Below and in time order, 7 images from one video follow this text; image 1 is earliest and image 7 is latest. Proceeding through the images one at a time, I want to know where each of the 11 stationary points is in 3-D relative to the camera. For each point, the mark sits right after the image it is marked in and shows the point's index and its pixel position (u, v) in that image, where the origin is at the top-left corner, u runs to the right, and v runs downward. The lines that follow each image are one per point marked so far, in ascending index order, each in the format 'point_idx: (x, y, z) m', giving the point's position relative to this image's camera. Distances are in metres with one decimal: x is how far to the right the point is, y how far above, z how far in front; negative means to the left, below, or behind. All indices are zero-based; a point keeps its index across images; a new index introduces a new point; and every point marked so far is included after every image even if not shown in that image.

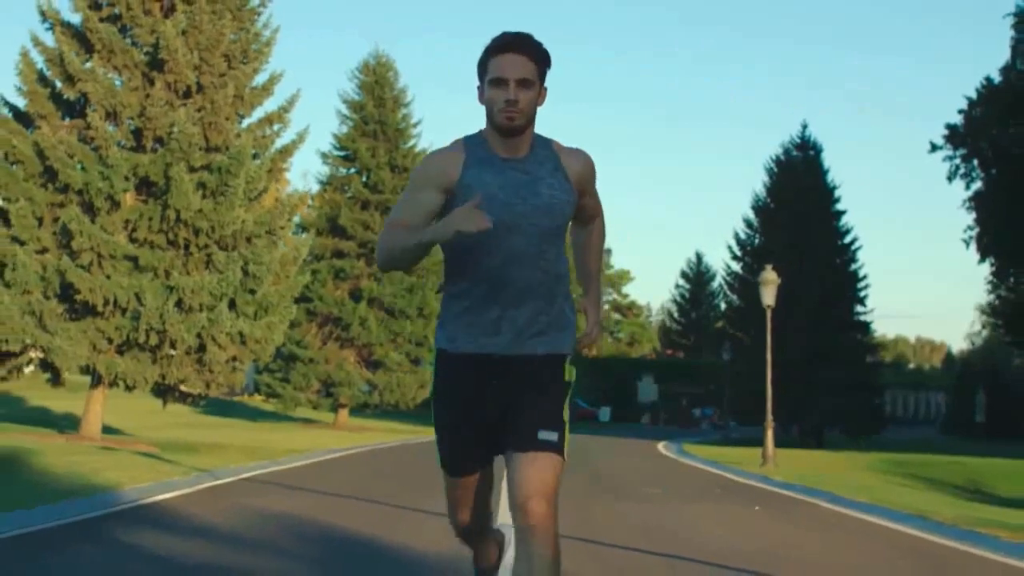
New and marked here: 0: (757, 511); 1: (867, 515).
0: (+2.5, -2.2, +14.2) m
1: (+3.5, -2.2, +13.7) m
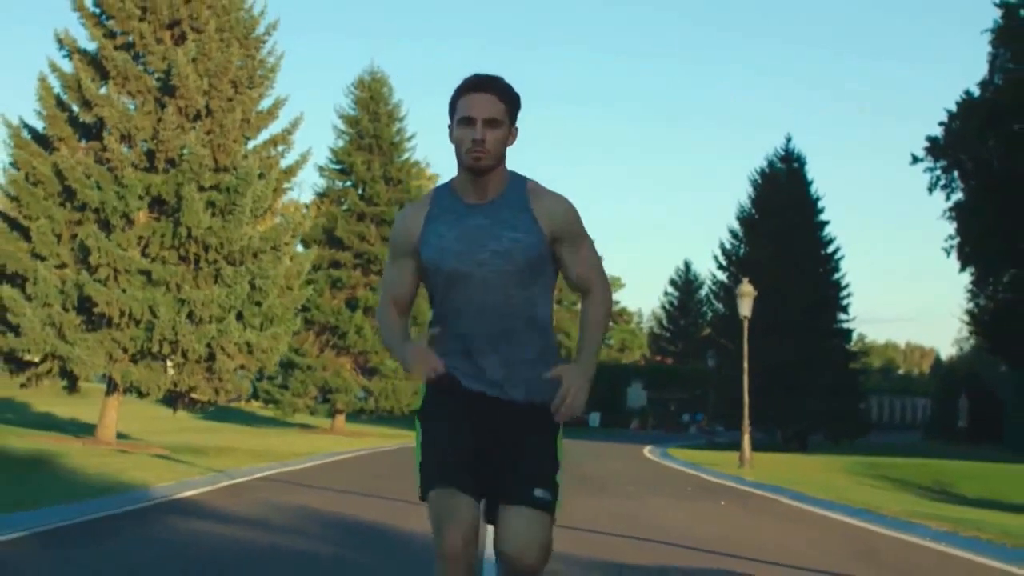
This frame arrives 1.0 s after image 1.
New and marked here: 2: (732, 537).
0: (+2.4, -2.4, +15.6) m
1: (+3.4, -2.4, +15.0) m
2: (+2.0, -2.2, +12.7) m
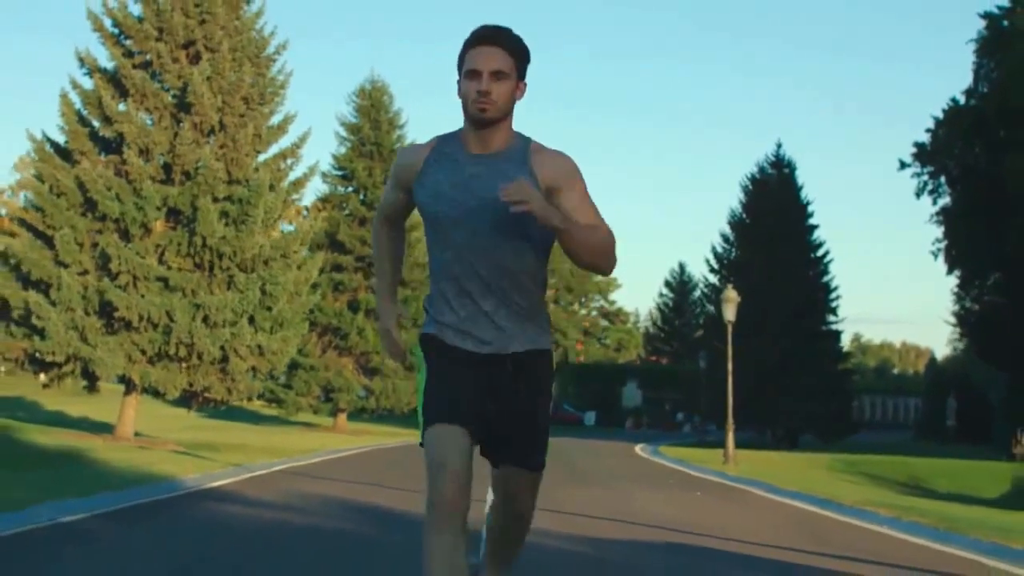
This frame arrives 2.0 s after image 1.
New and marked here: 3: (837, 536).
0: (+2.4, -2.5, +16.9) m
1: (+3.3, -2.5, +16.3) m
2: (+2.0, -2.3, +14.0) m
3: (+3.1, -2.2, +12.6) m
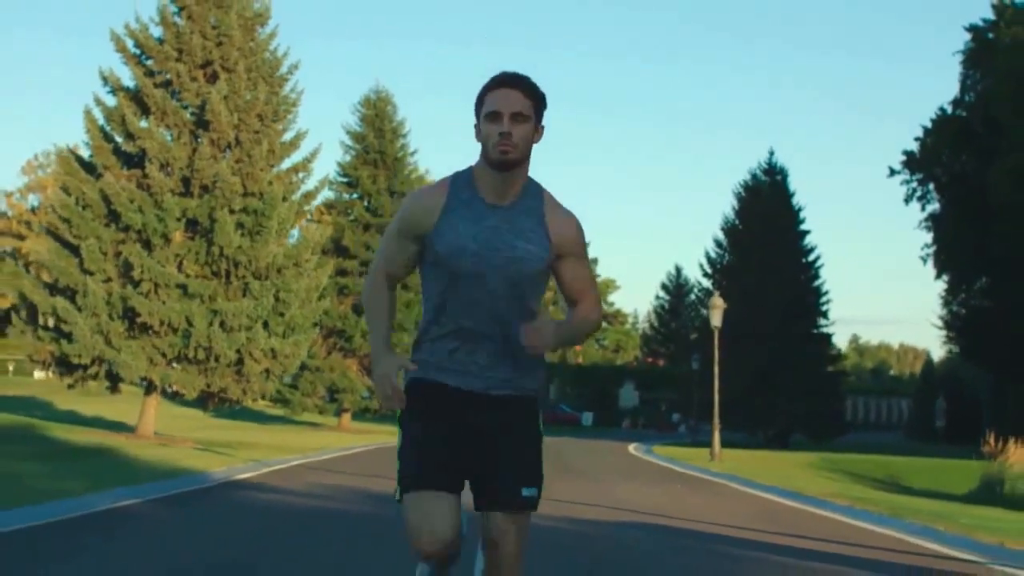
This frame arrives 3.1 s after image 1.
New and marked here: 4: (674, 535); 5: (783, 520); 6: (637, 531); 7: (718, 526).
0: (+2.4, -2.7, +18.3) m
1: (+3.3, -2.6, +17.7) m
2: (+1.9, -2.5, +15.5) m
3: (+3.0, -2.4, +14.0) m
4: (+1.5, -2.3, +12.7) m
5: (+2.8, -2.4, +14.2) m
6: (+1.2, -2.2, +13.0) m
7: (+2.0, -2.3, +13.6) m
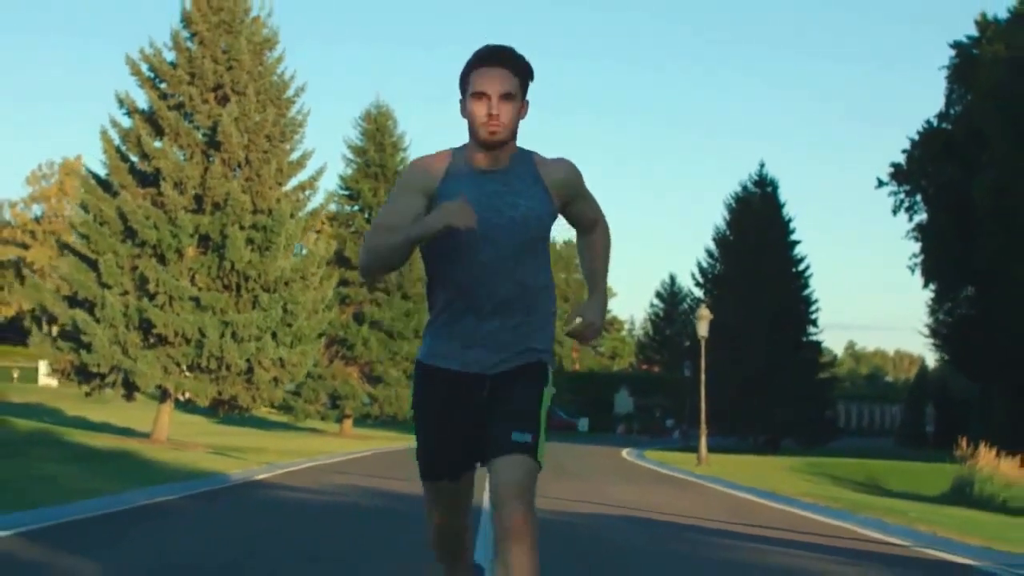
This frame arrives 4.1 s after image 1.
0: (+2.3, -2.9, +19.6) m
1: (+3.2, -2.8, +19.0) m
2: (+1.9, -2.7, +16.8) m
3: (+3.0, -2.6, +15.3) m
4: (+1.4, -2.4, +14.0) m
5: (+2.7, -2.6, +15.5) m
6: (+1.1, -2.4, +14.2) m
7: (+2.0, -2.5, +14.9) m
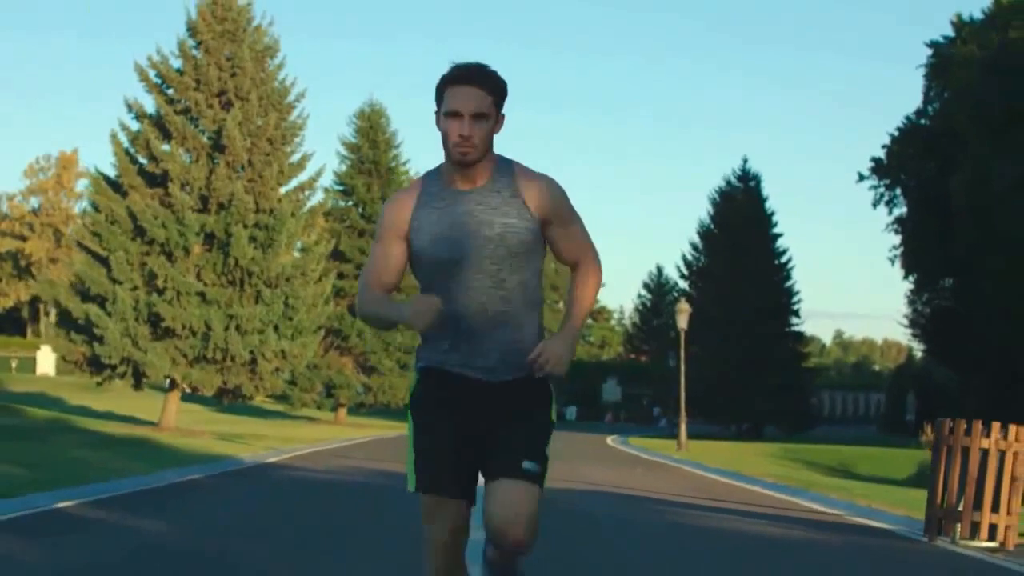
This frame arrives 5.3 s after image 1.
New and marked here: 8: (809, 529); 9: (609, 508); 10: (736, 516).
0: (+2.1, -2.8, +21.1) m
1: (+3.1, -2.8, +20.5) m
2: (+1.7, -2.6, +18.3) m
3: (+2.8, -2.5, +16.8) m
4: (+1.3, -2.4, +15.5) m
5: (+2.6, -2.6, +17.0) m
6: (+1.0, -2.4, +15.7) m
7: (+1.9, -2.5, +16.4) m
8: (+2.8, -2.3, +13.3) m
9: (+1.0, -2.4, +14.7) m
10: (+2.3, -2.4, +14.2) m
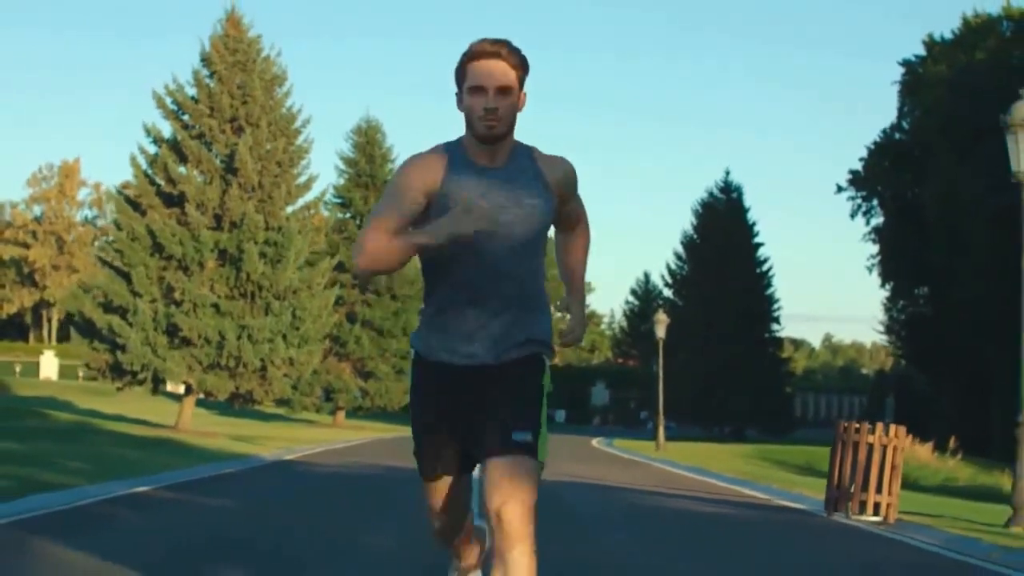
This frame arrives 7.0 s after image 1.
0: (+2.0, -3.1, +23.3) m
1: (+2.9, -3.1, +22.8) m
2: (+1.6, -2.9, +20.5) m
3: (+2.7, -2.8, +19.1) m
4: (+1.2, -2.7, +17.8) m
5: (+2.5, -2.8, +19.3) m
6: (+0.9, -2.7, +18.0) m
7: (+1.7, -2.7, +18.6) m
8: (+2.7, -2.6, +15.6) m
9: (+0.8, -2.6, +17.0) m
10: (+2.2, -2.6, +16.5) m
